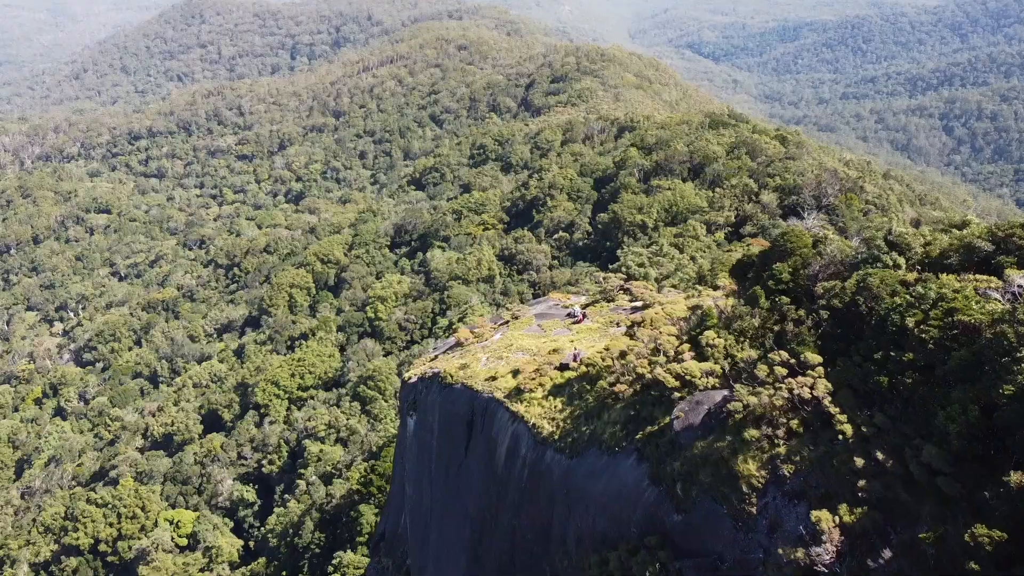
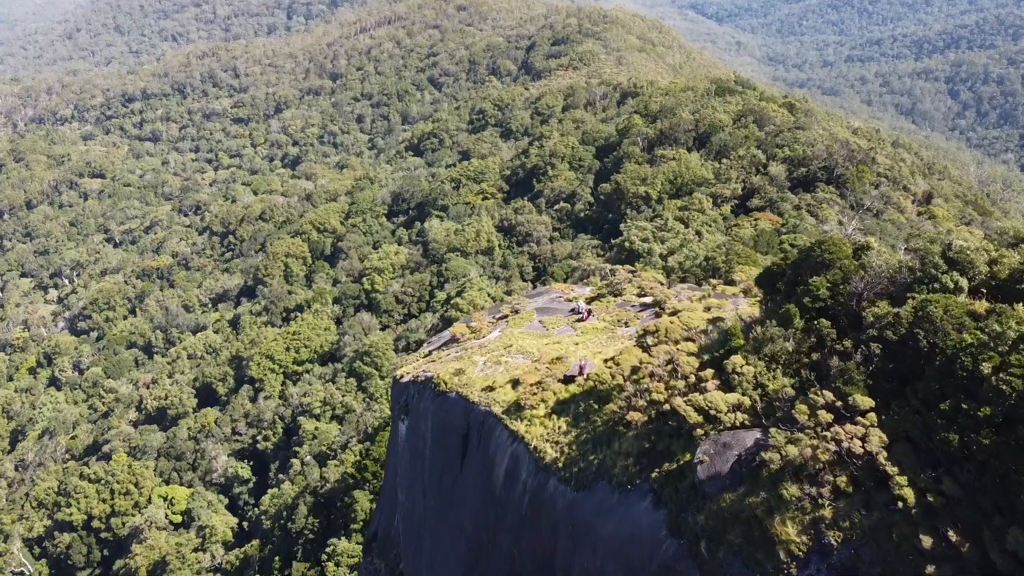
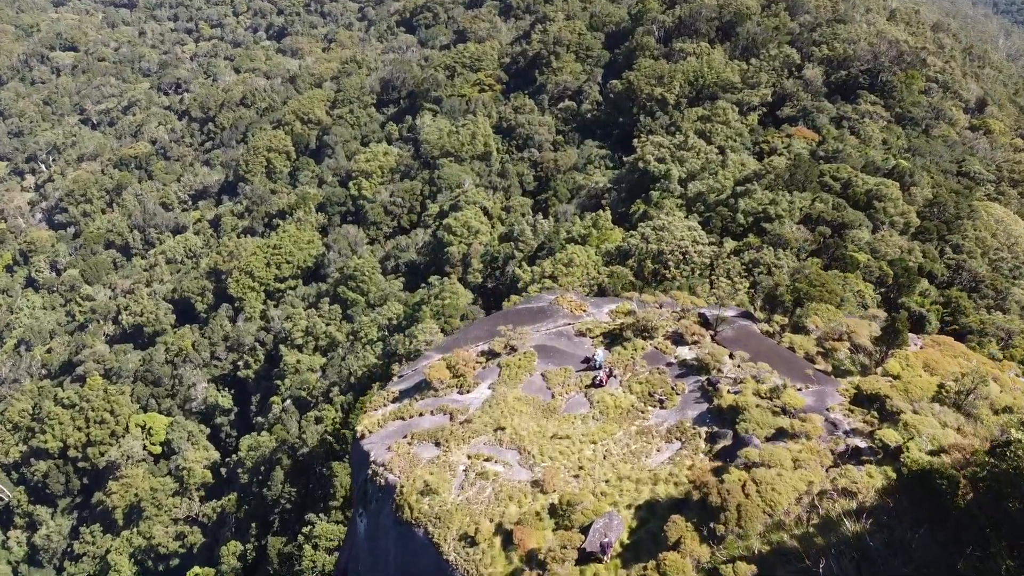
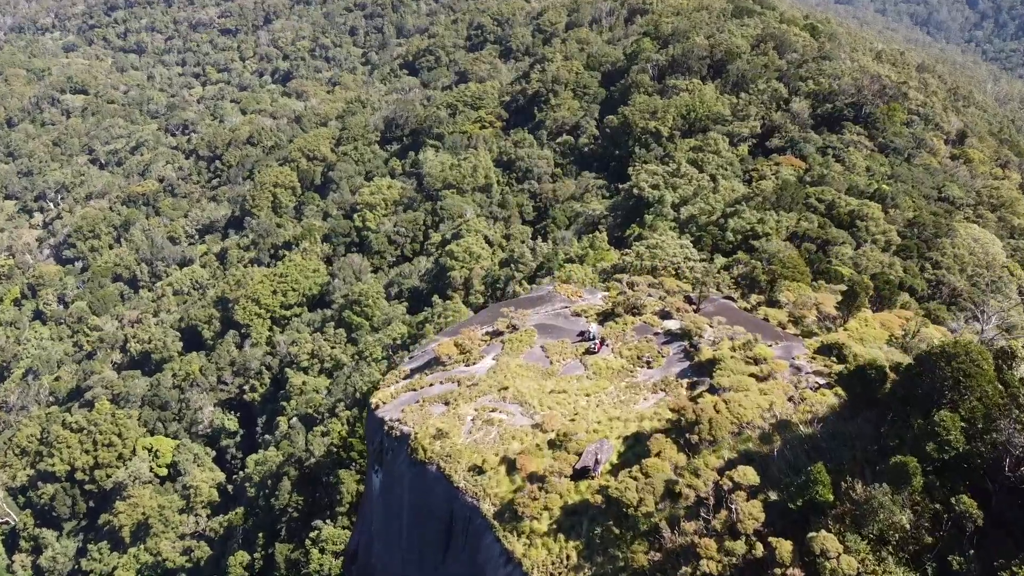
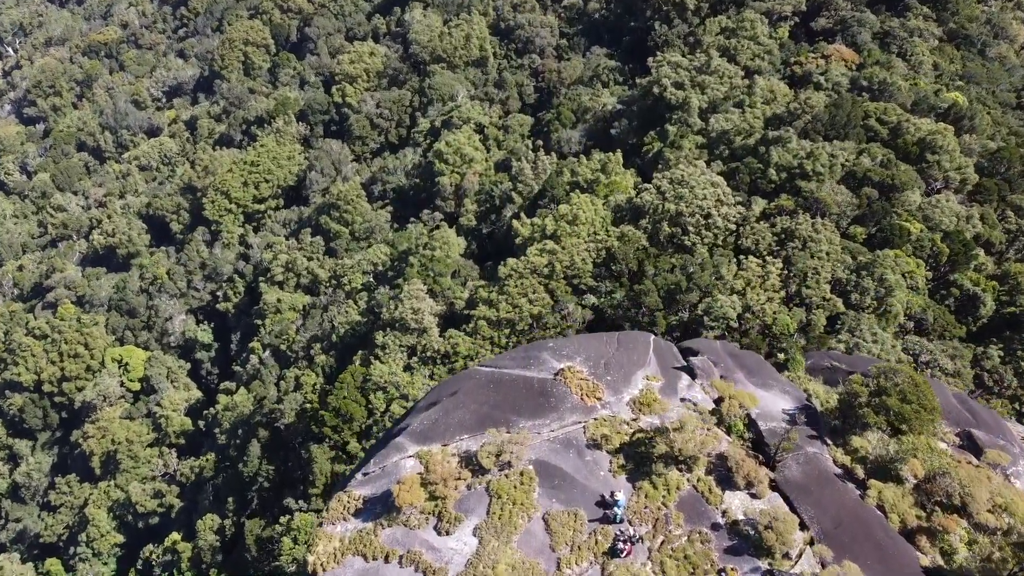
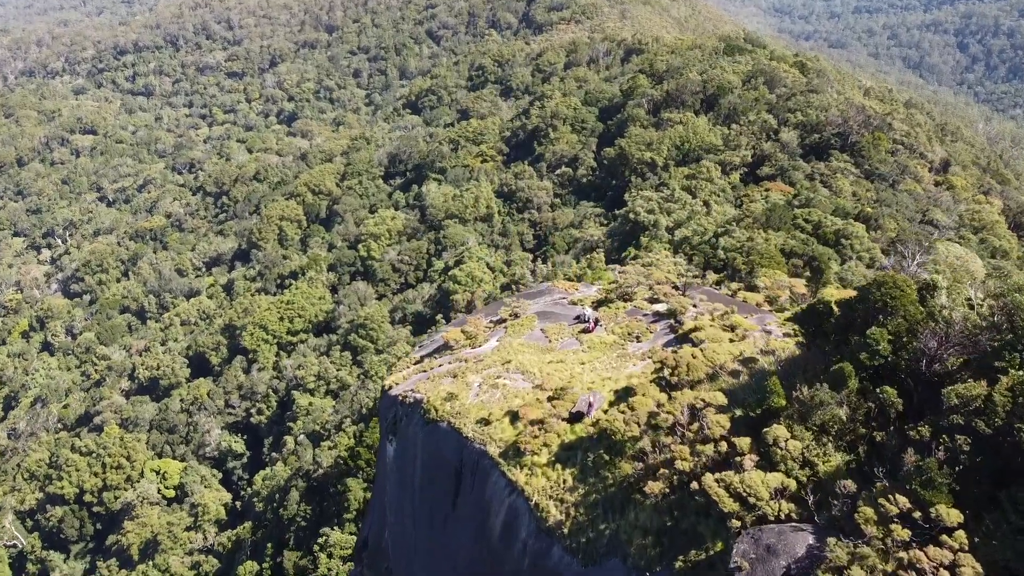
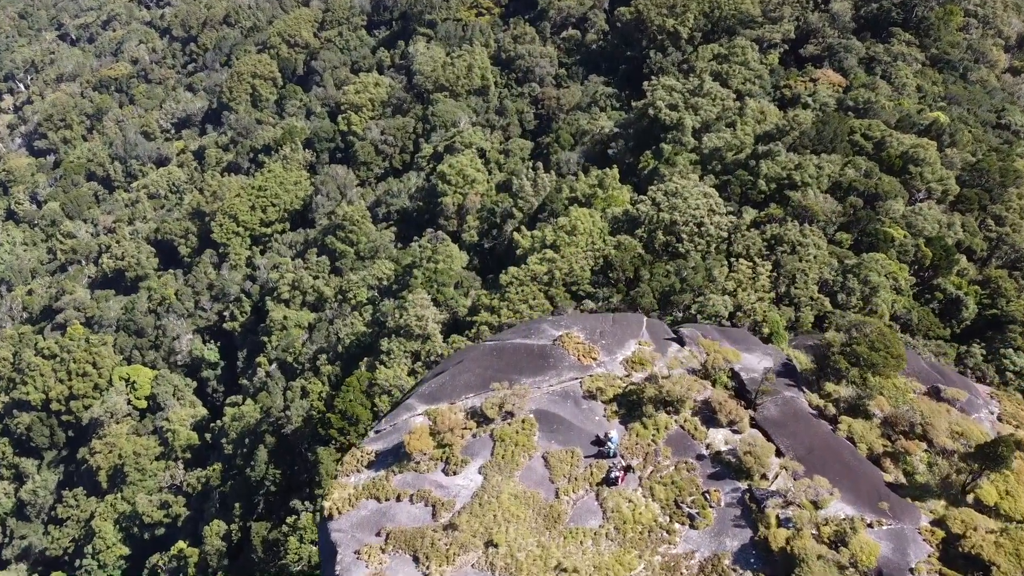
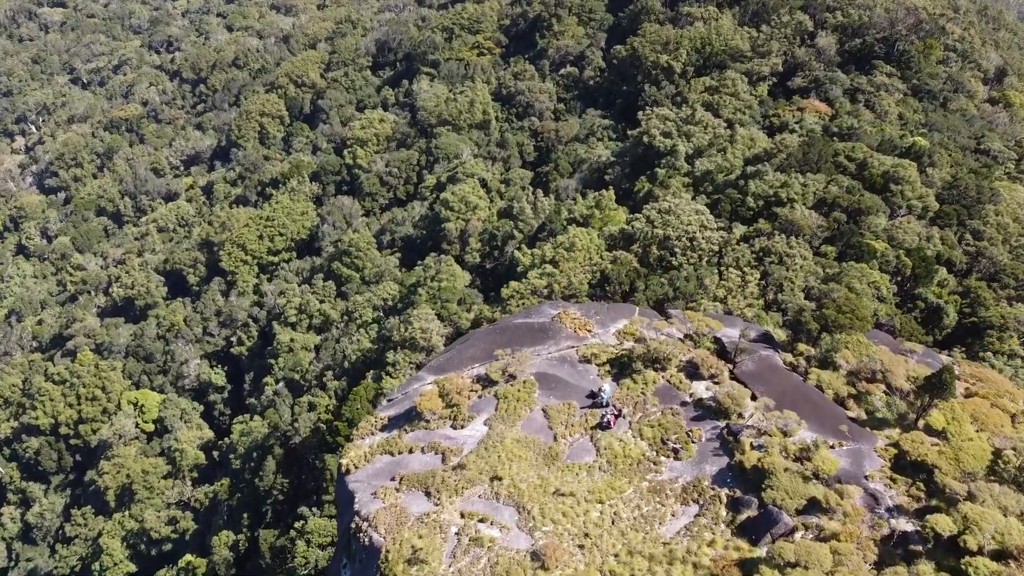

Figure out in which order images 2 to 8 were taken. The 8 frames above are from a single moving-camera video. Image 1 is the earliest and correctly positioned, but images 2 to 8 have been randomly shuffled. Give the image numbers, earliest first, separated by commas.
2, 6, 4, 3, 8, 7, 5
